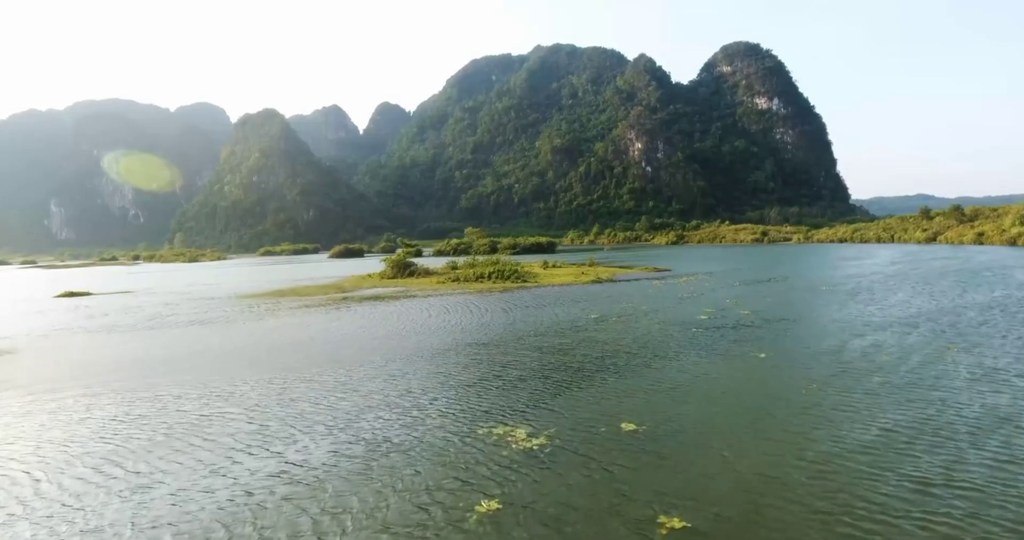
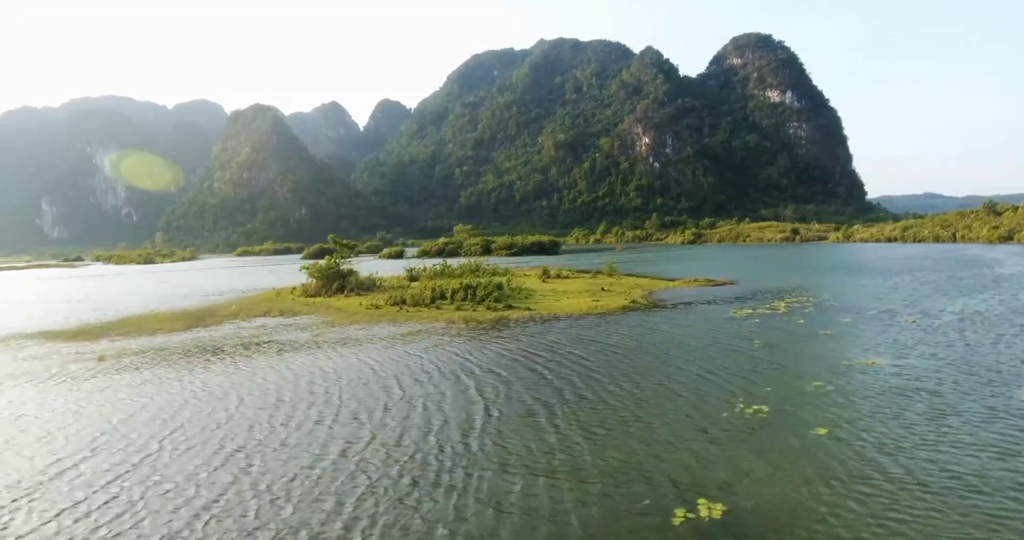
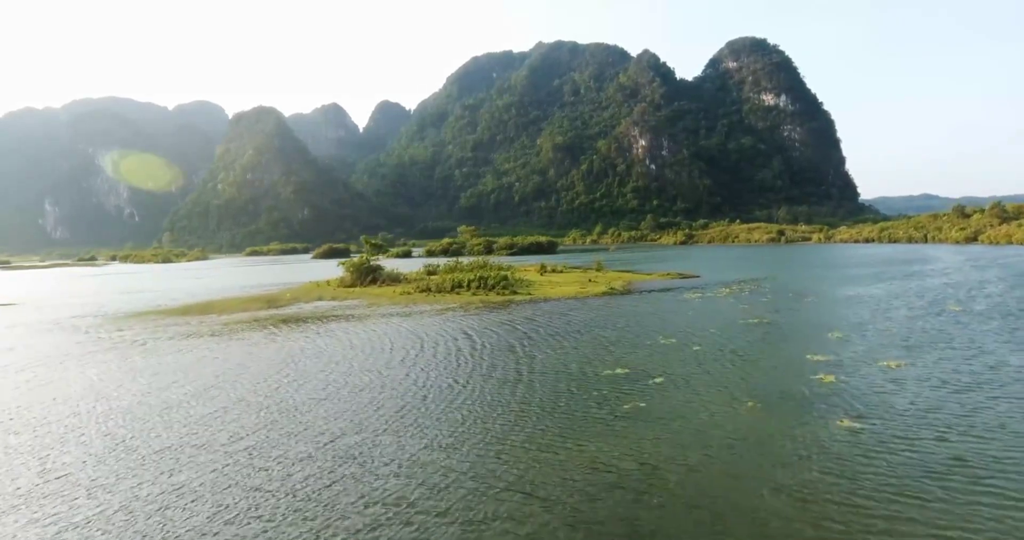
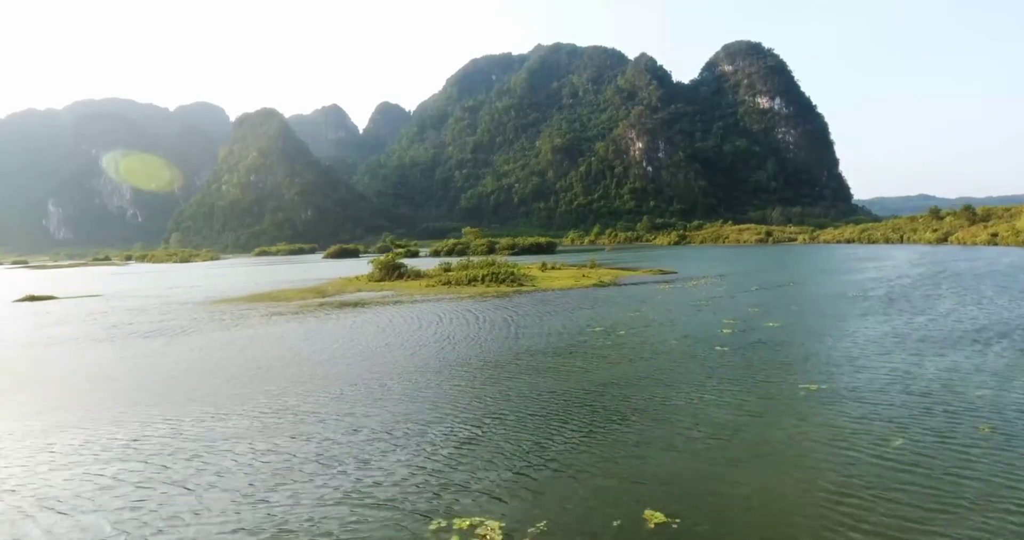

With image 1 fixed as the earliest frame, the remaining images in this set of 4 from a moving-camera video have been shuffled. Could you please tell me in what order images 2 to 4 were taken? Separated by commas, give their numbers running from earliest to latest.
4, 3, 2
